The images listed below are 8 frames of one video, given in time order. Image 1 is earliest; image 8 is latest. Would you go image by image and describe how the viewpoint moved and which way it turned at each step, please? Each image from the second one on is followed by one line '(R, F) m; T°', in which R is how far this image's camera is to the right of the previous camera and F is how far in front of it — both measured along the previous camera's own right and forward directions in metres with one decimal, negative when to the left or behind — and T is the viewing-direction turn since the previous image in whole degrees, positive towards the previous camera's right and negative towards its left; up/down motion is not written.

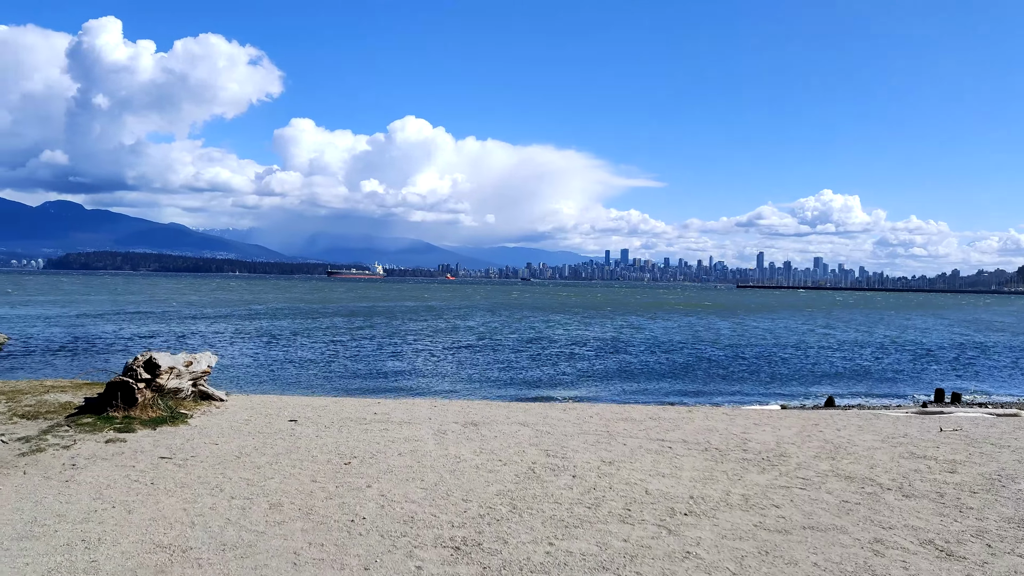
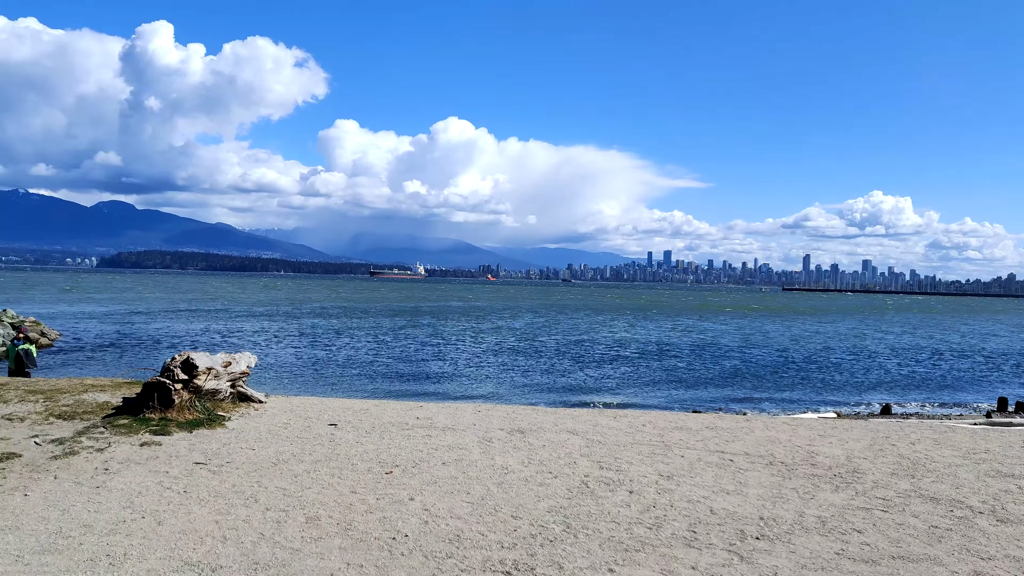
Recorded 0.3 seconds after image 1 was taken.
(-0.1, +0.4) m; -3°
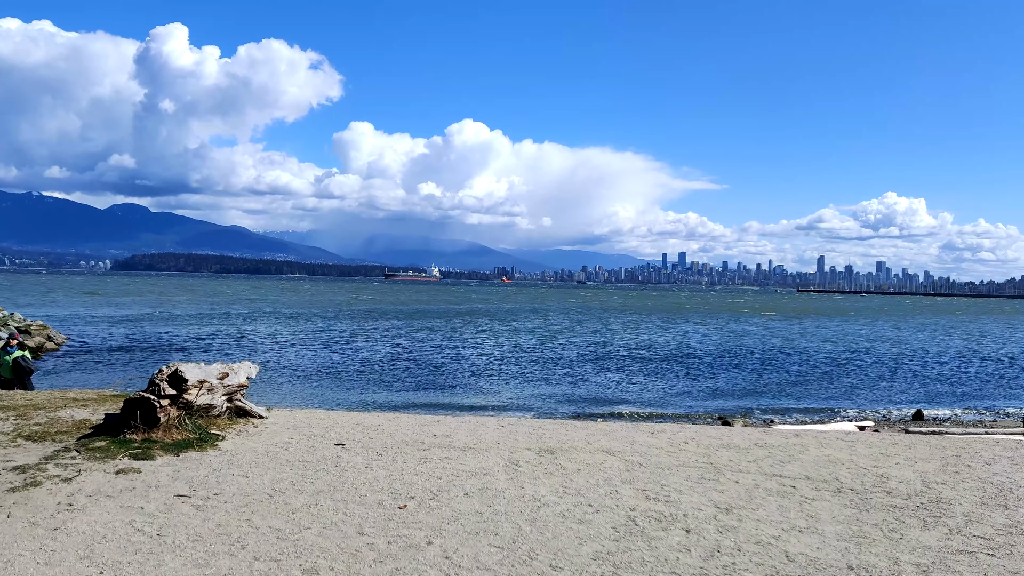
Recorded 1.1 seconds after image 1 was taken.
(-0.2, +0.9) m; -1°
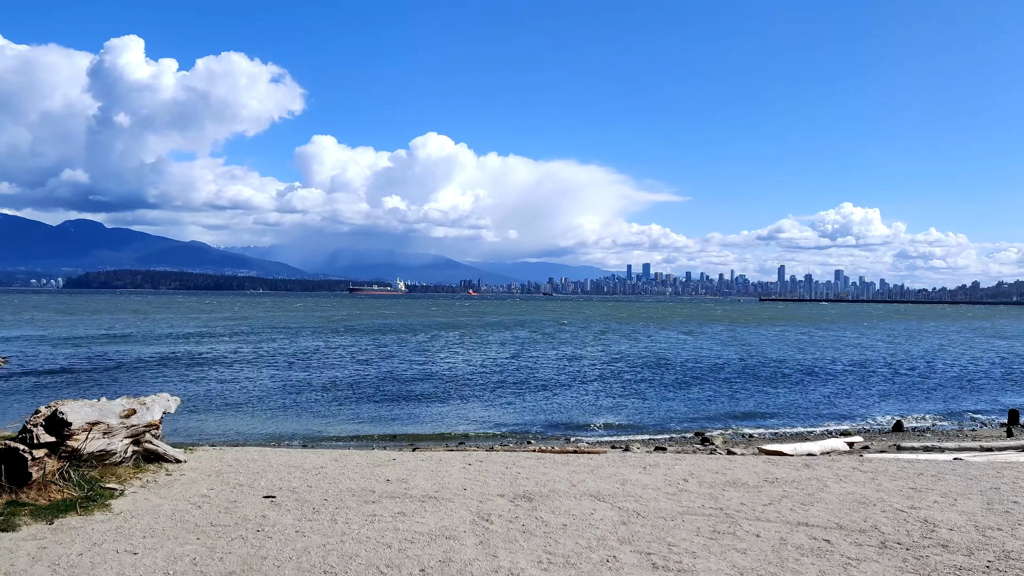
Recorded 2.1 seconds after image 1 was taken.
(0.0, +1.3) m; +3°
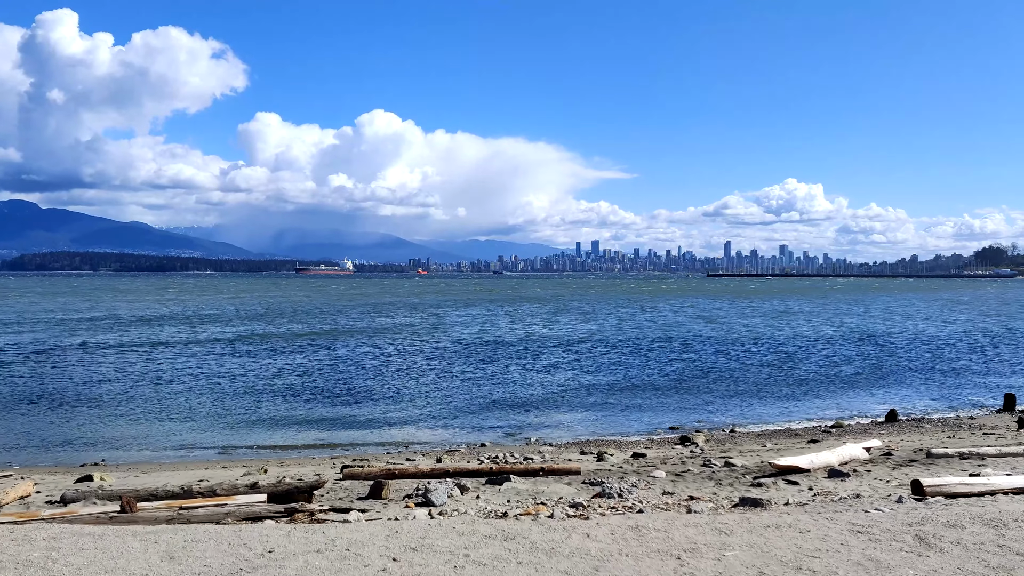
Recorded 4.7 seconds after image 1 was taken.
(0.0, +3.1) m; +4°
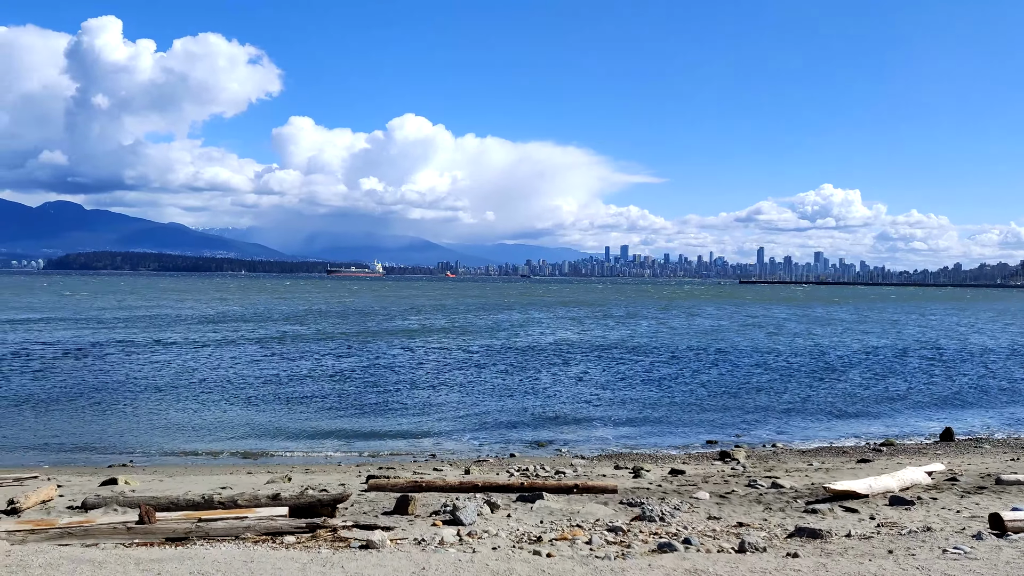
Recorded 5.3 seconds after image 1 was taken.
(-0.1, +0.6) m; -2°
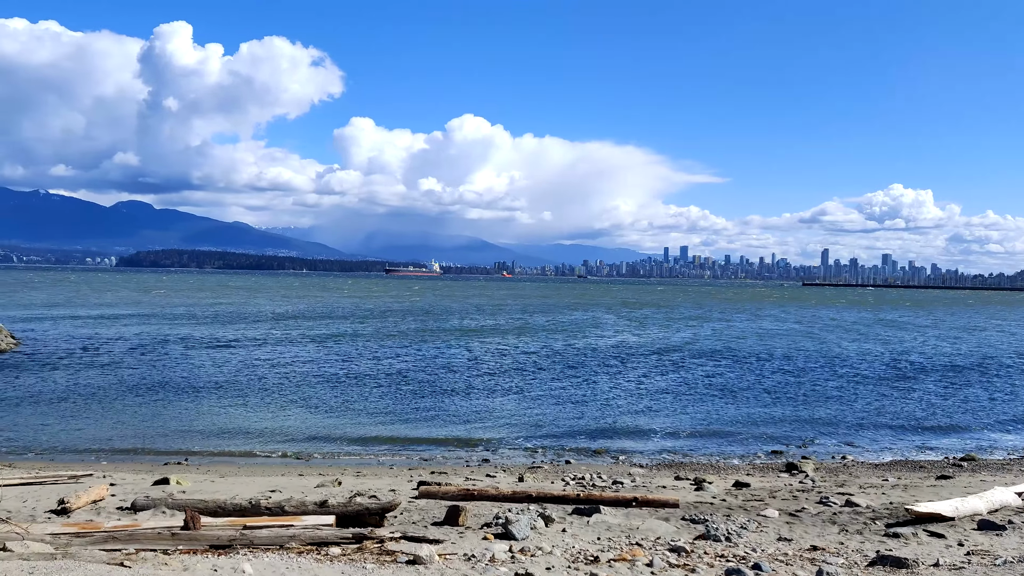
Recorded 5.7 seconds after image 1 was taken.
(0.0, +0.5) m; -4°
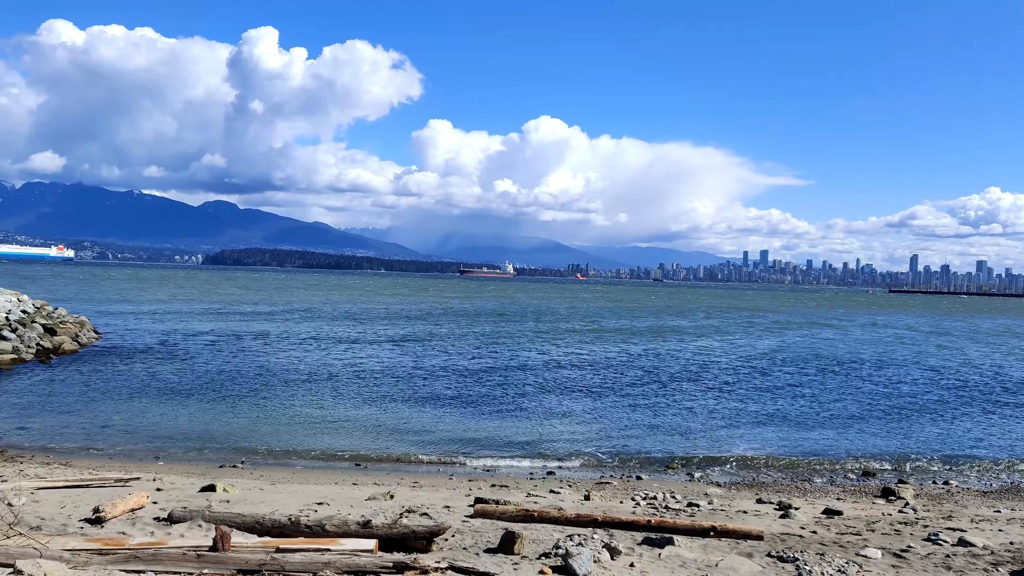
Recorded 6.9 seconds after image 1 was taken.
(+0.1, +1.1) m; -6°
